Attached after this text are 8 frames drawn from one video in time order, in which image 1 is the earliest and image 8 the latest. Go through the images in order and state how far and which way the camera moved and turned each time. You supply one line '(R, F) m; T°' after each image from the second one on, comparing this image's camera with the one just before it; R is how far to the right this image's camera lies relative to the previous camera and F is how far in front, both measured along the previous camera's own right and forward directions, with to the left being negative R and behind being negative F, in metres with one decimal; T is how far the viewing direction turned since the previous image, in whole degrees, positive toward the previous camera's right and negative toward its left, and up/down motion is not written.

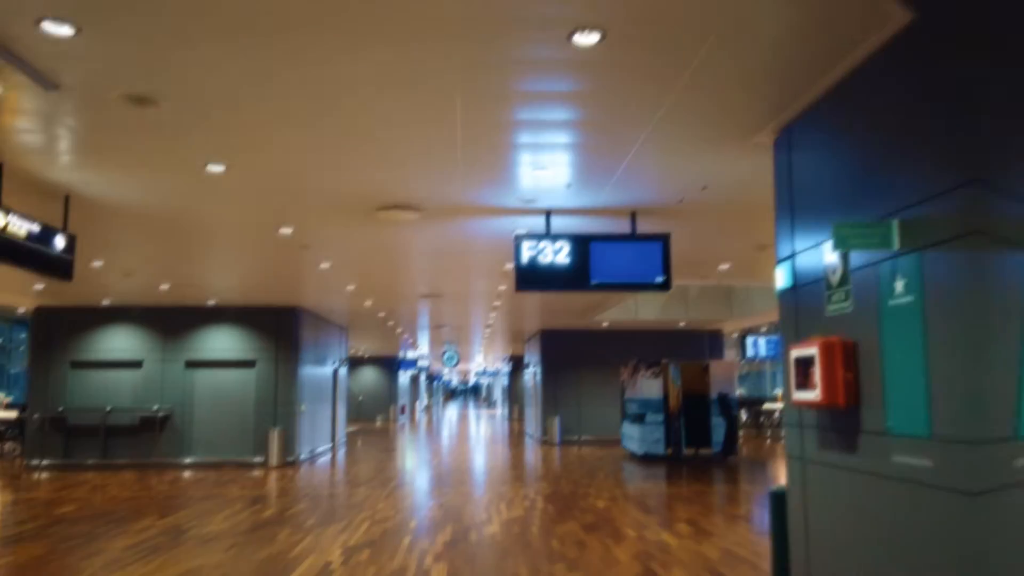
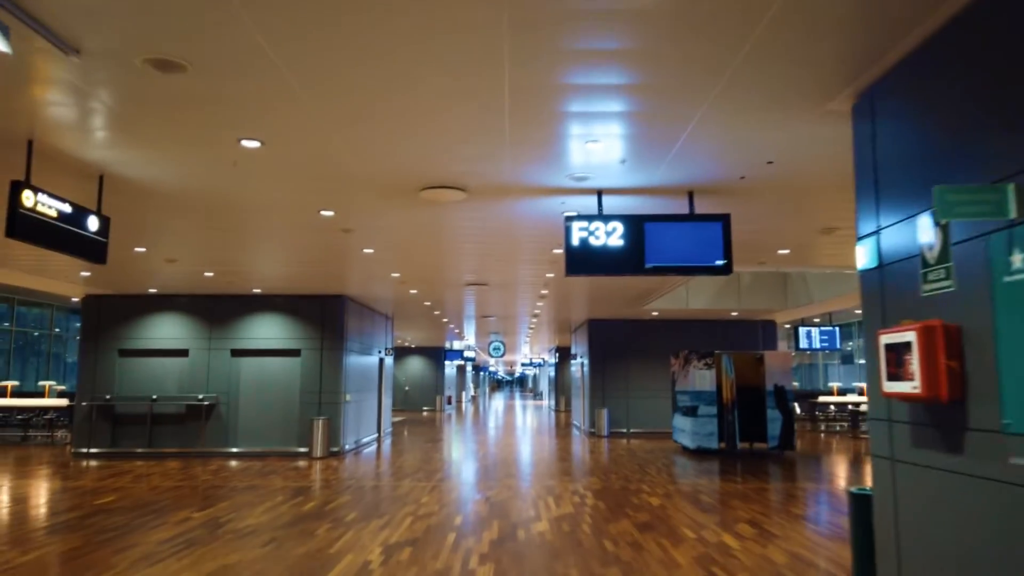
(0.0, +0.4) m; -3°
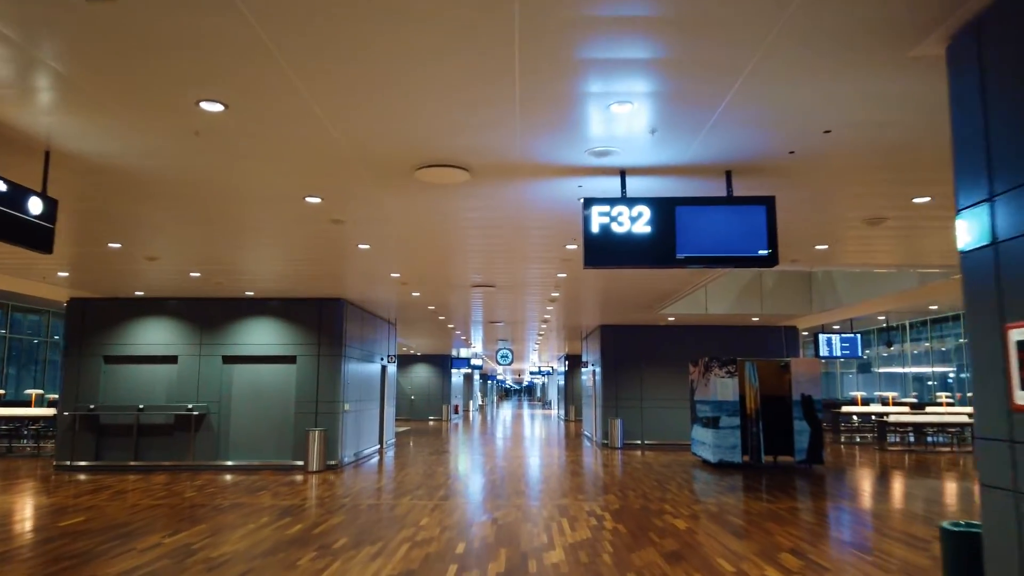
(0.0, +0.8) m; -1°
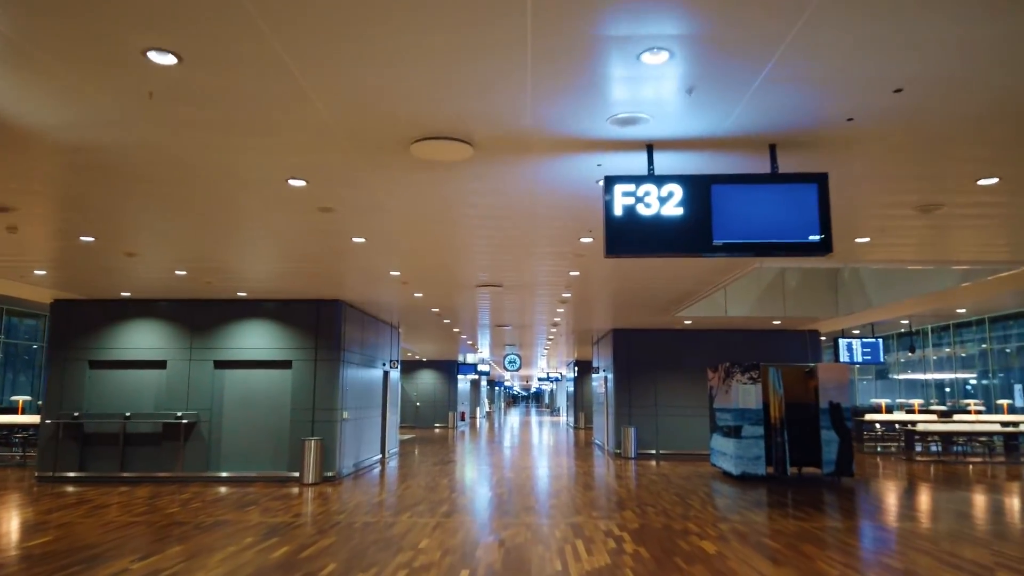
(0.0, +0.7) m; -1°
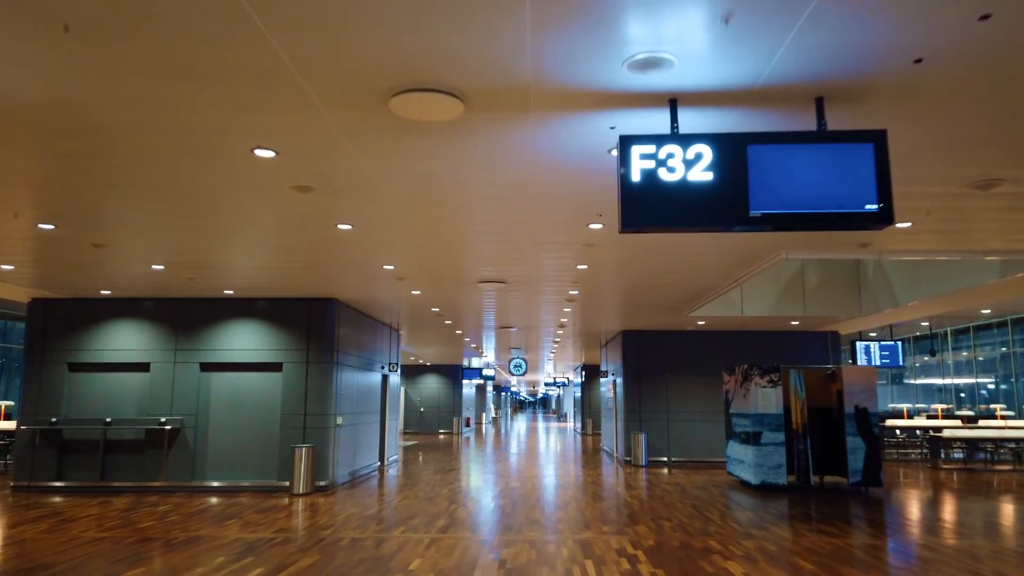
(0.0, +0.7) m; 0°
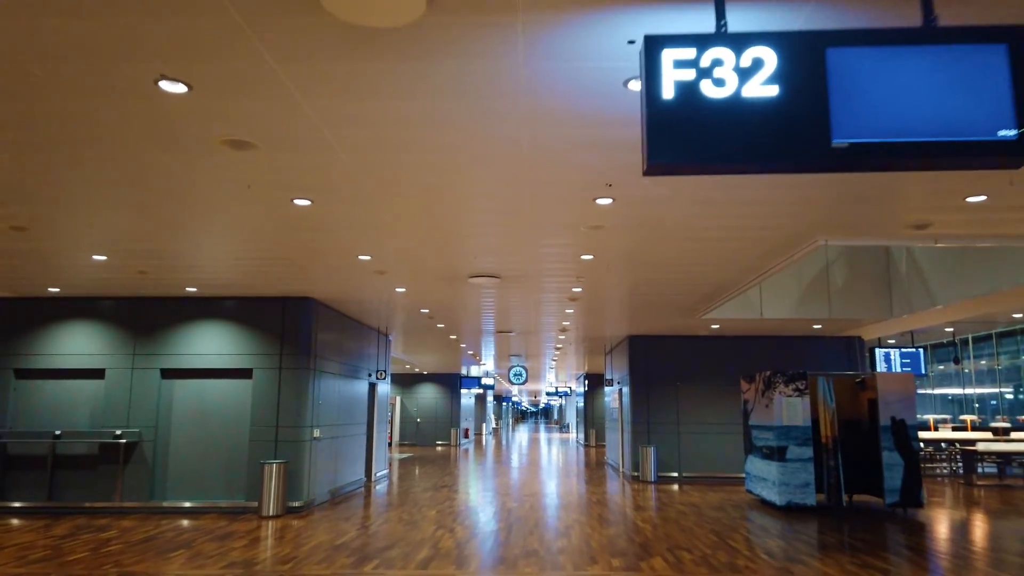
(+0.1, +1.1) m; 0°
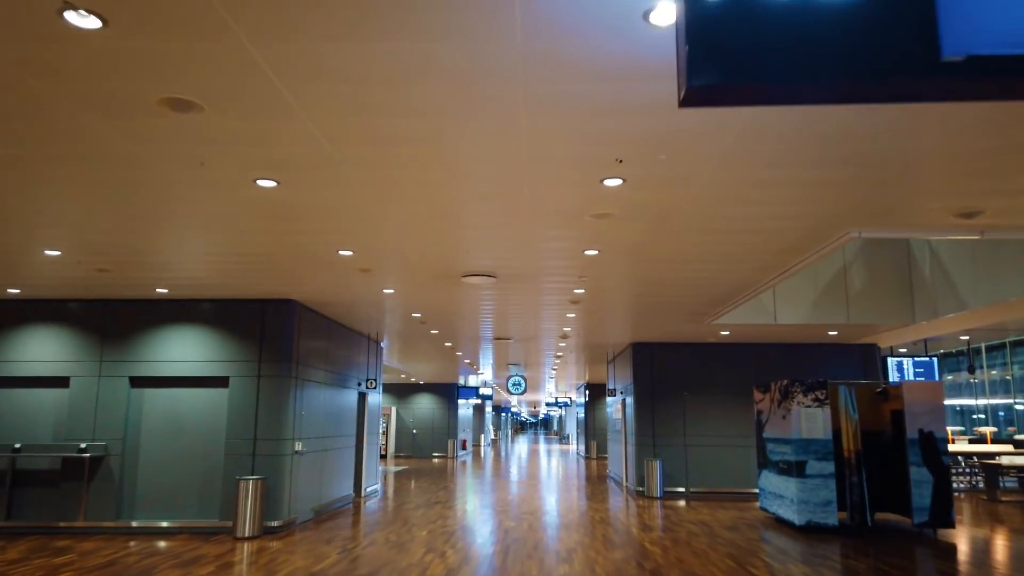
(0.0, +0.7) m; 0°
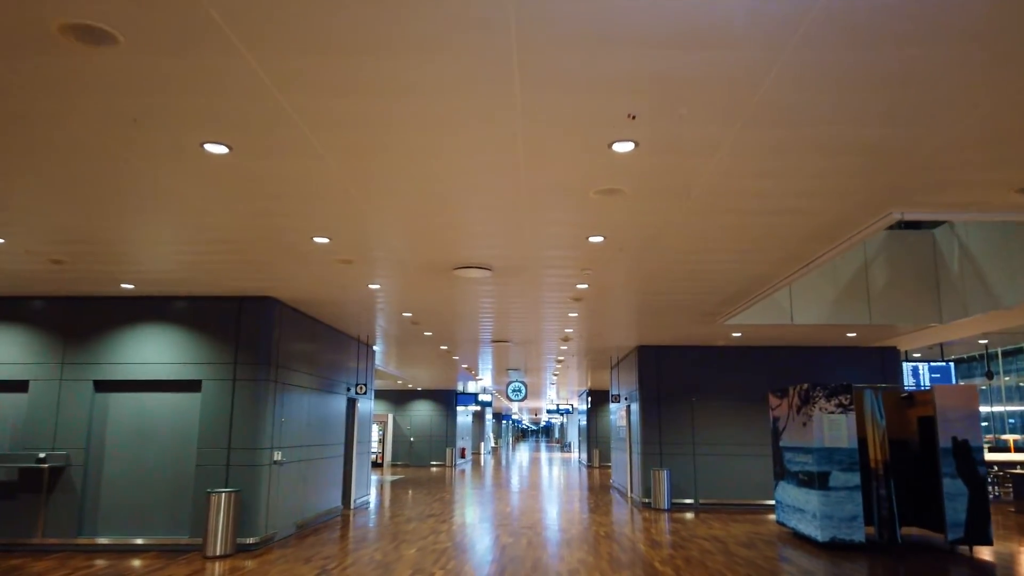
(0.0, +0.7) m; 0°
